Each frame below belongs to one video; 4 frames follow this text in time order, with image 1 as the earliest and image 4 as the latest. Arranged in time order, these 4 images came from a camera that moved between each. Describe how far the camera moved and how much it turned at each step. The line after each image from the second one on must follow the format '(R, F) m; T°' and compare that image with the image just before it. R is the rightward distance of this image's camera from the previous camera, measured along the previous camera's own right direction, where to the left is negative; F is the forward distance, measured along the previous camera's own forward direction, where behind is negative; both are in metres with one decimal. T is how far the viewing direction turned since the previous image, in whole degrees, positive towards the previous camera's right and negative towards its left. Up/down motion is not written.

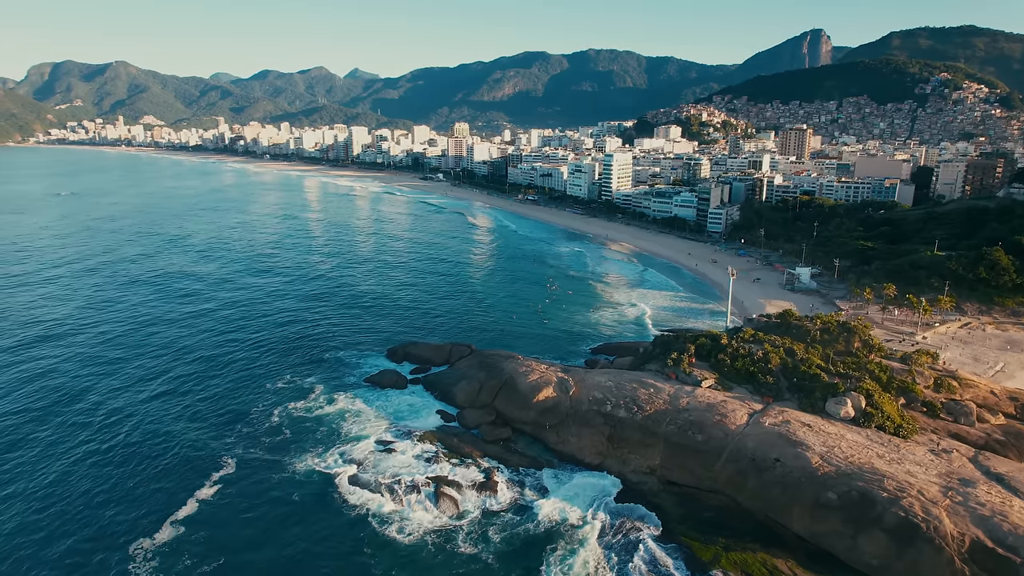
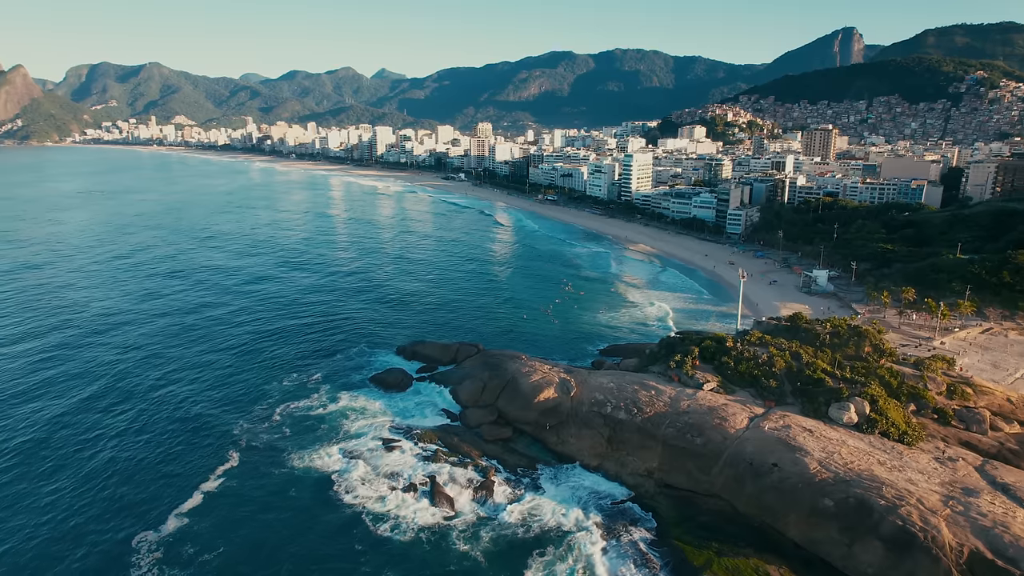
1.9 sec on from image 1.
(+1.0, 0.0) m; -2°
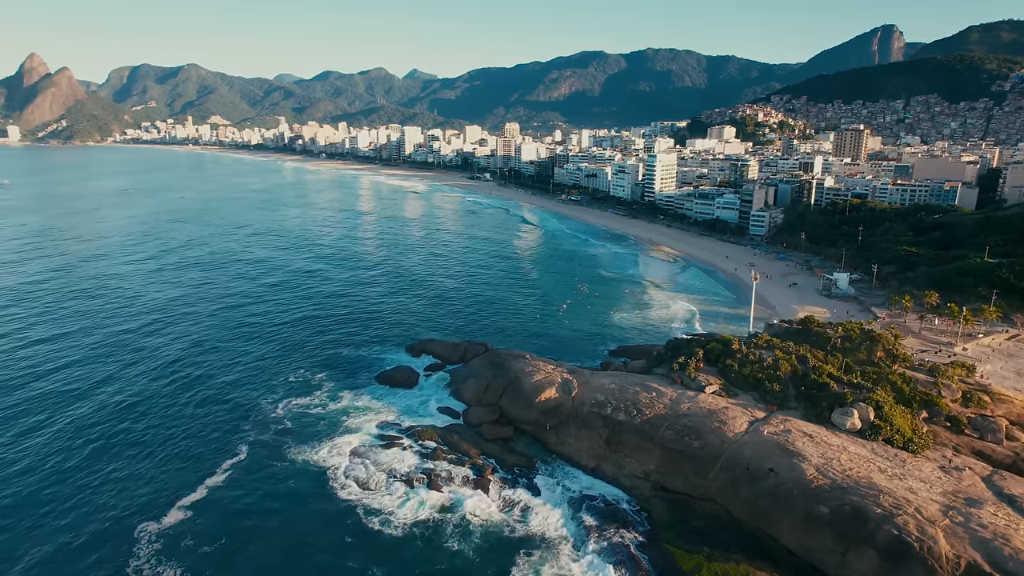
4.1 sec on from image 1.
(+1.2, 0.0) m; -2°
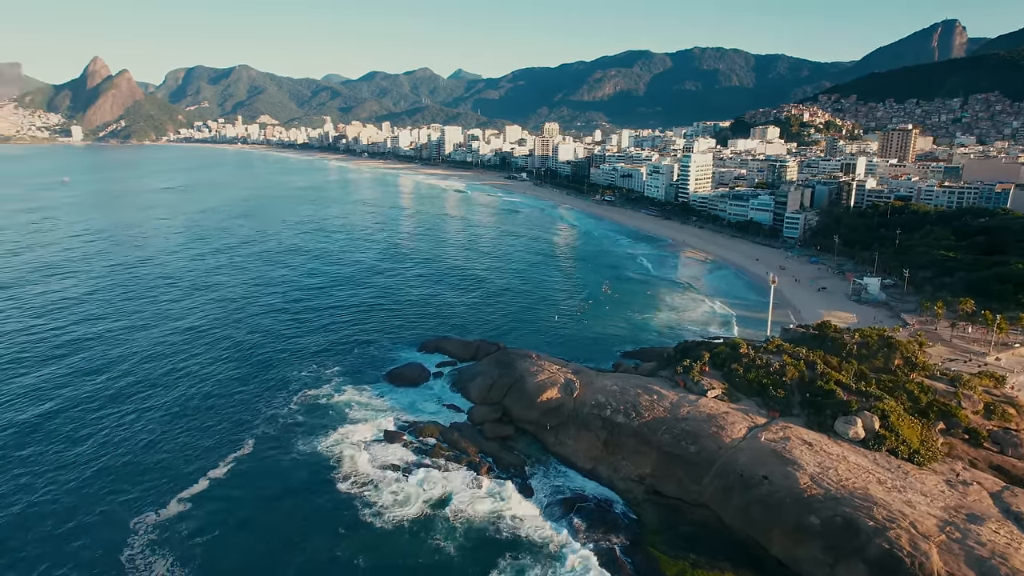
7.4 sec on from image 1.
(+1.7, 0.0) m; -3°
